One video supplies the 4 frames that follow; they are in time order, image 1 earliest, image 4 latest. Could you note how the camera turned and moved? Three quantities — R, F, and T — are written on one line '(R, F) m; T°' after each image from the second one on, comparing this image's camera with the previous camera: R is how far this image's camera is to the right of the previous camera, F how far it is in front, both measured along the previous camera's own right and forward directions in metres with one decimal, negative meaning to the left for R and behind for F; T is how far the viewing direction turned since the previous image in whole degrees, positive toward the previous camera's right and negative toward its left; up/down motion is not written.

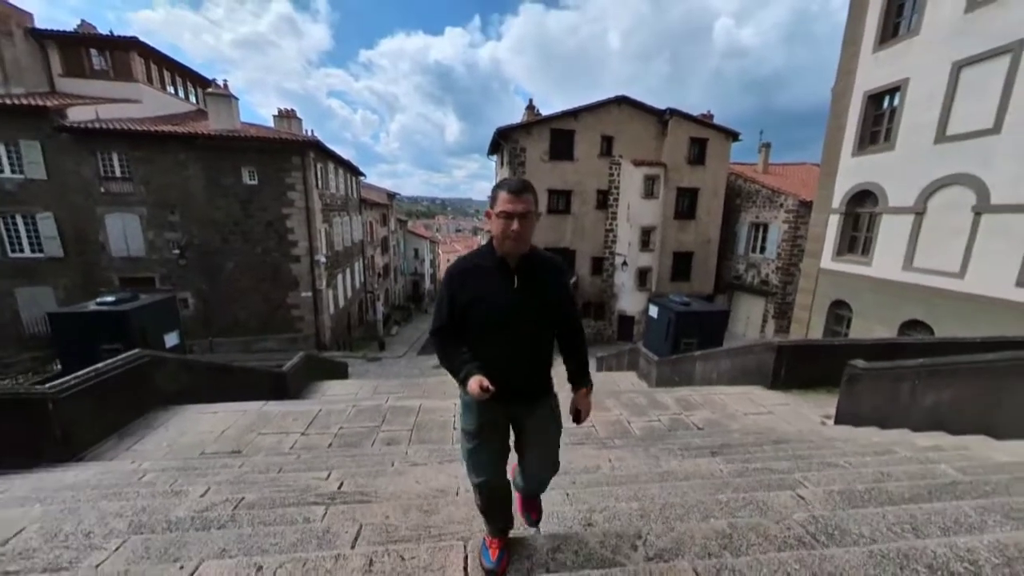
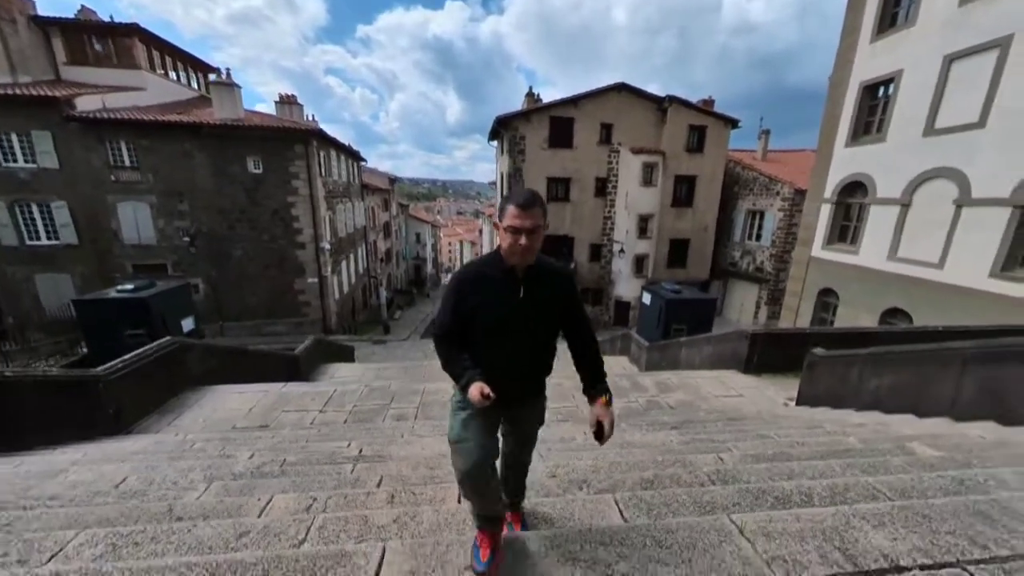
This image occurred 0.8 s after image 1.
(+0.1, -0.5) m; 0°
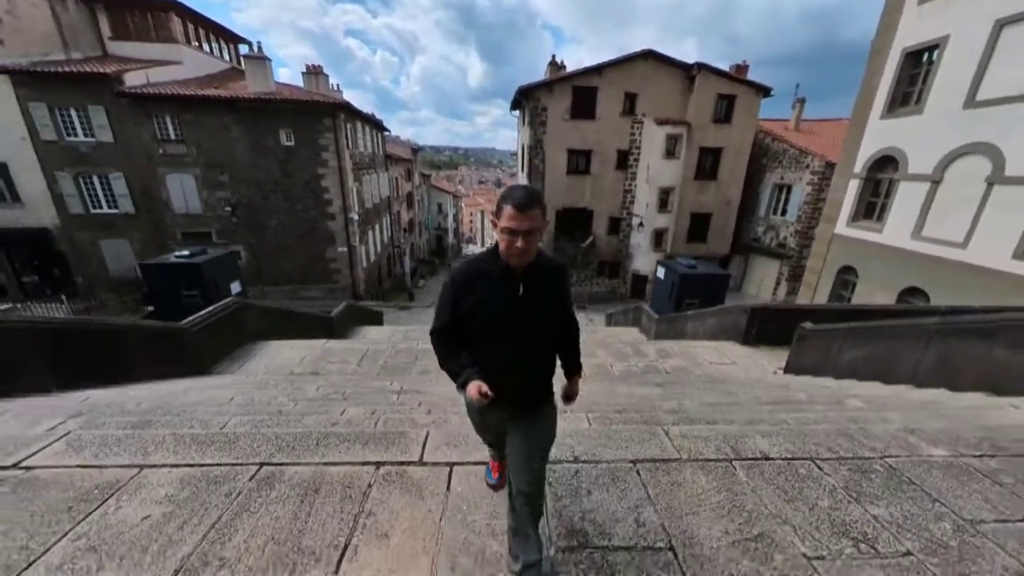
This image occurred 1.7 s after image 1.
(+0.1, -0.6) m; -3°
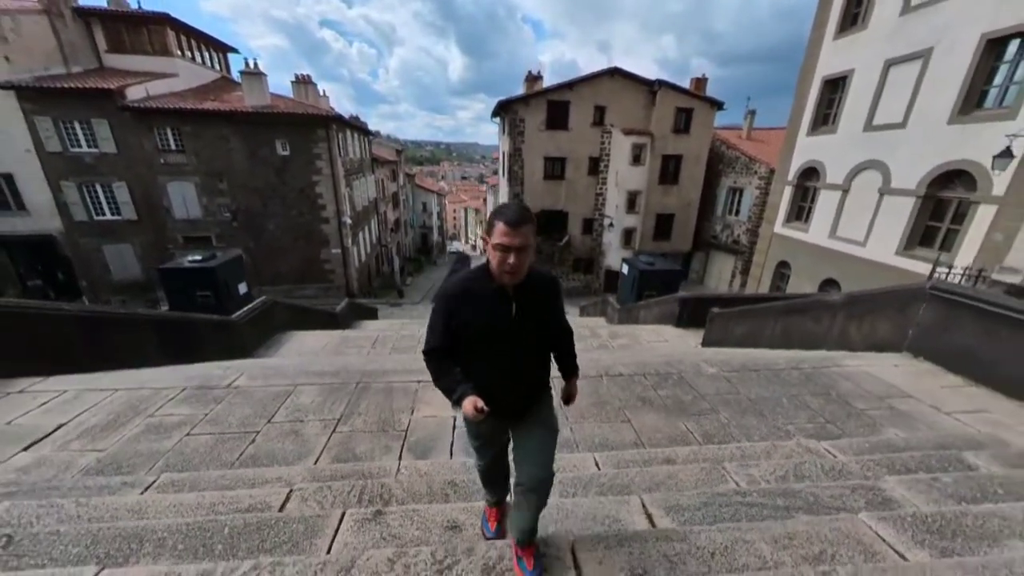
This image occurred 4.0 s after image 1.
(+0.1, -1.6) m; +2°
